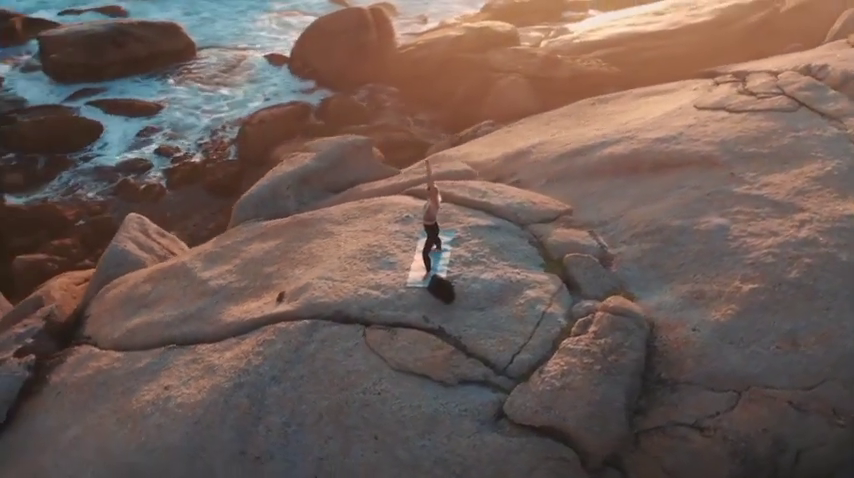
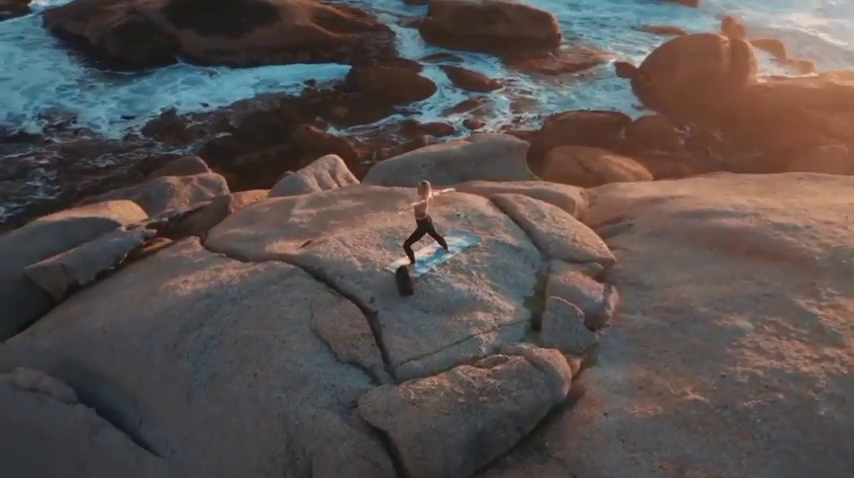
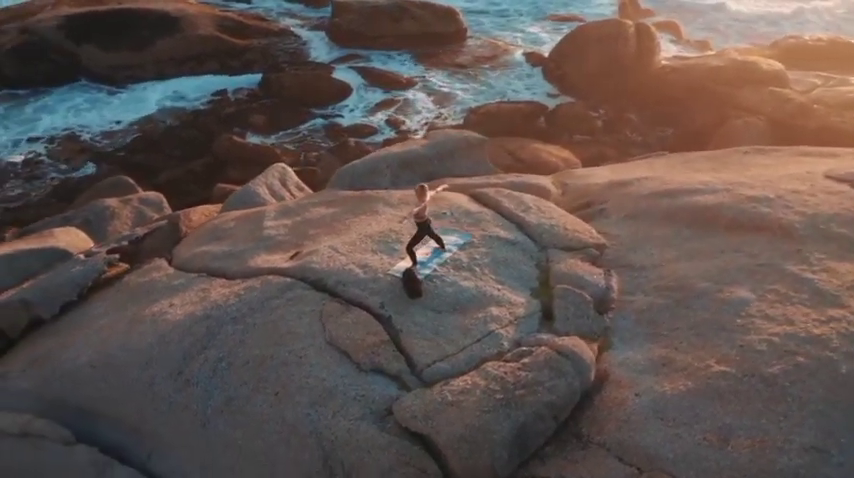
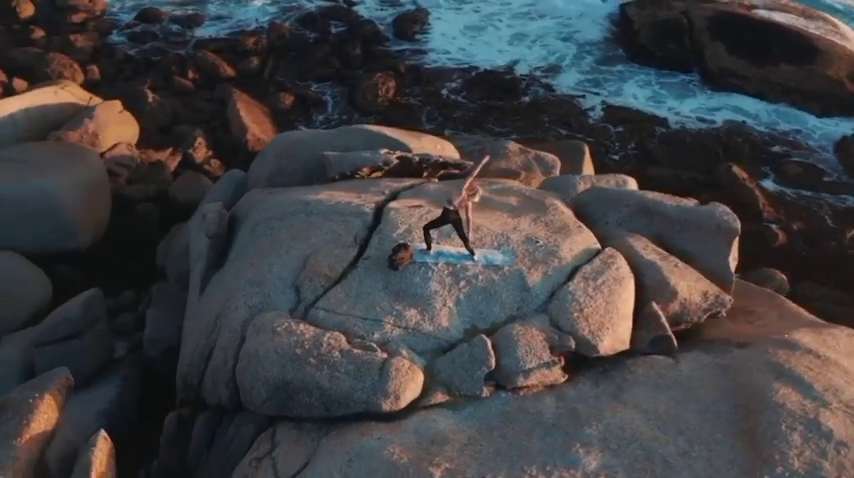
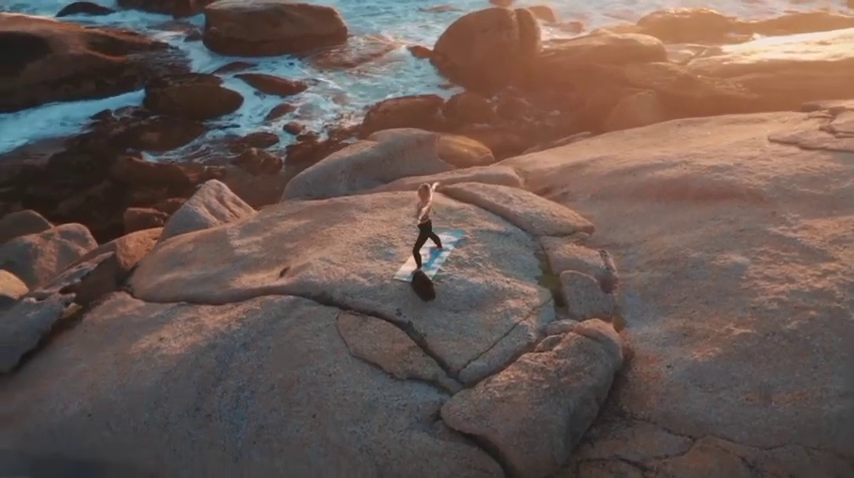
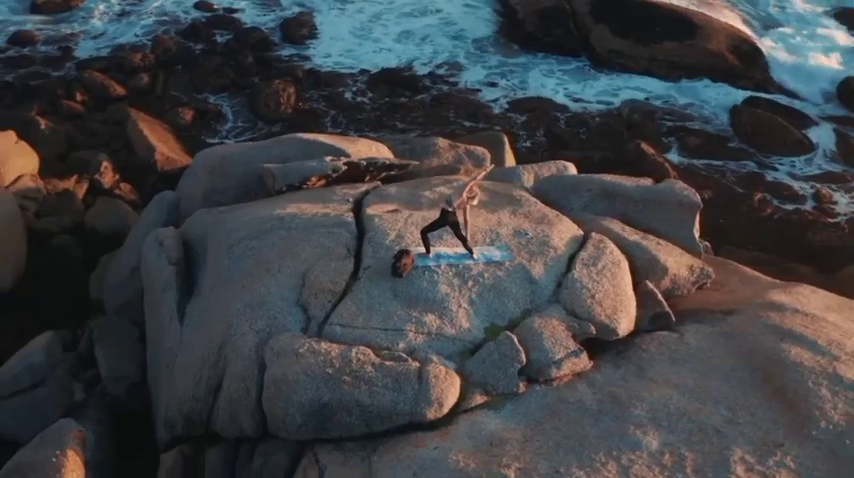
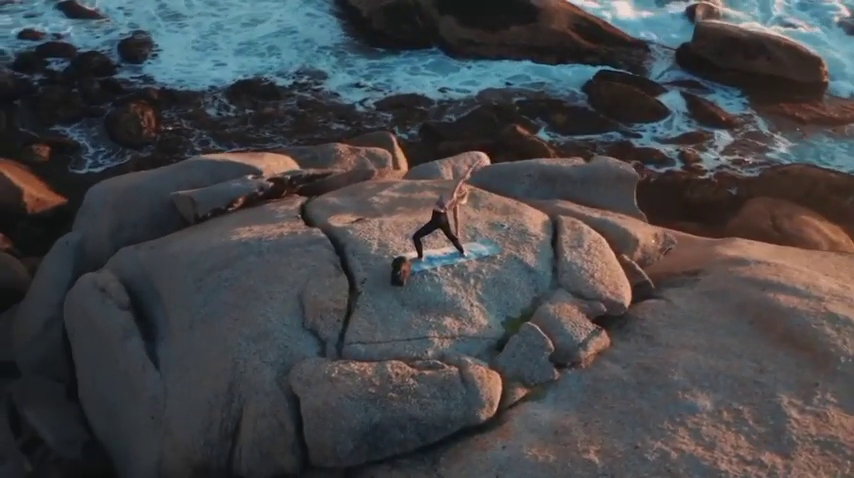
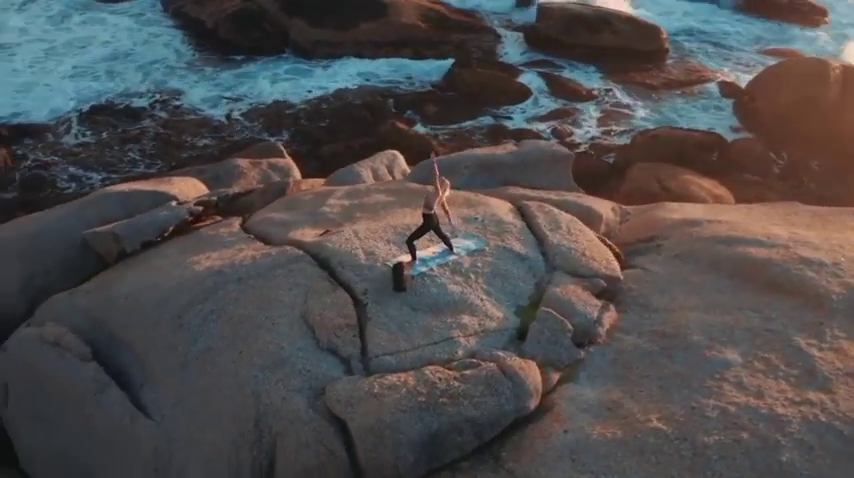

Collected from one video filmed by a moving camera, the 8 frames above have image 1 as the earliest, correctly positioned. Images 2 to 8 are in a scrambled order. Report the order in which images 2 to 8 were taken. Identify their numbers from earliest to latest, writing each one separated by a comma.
5, 3, 2, 8, 7, 6, 4
